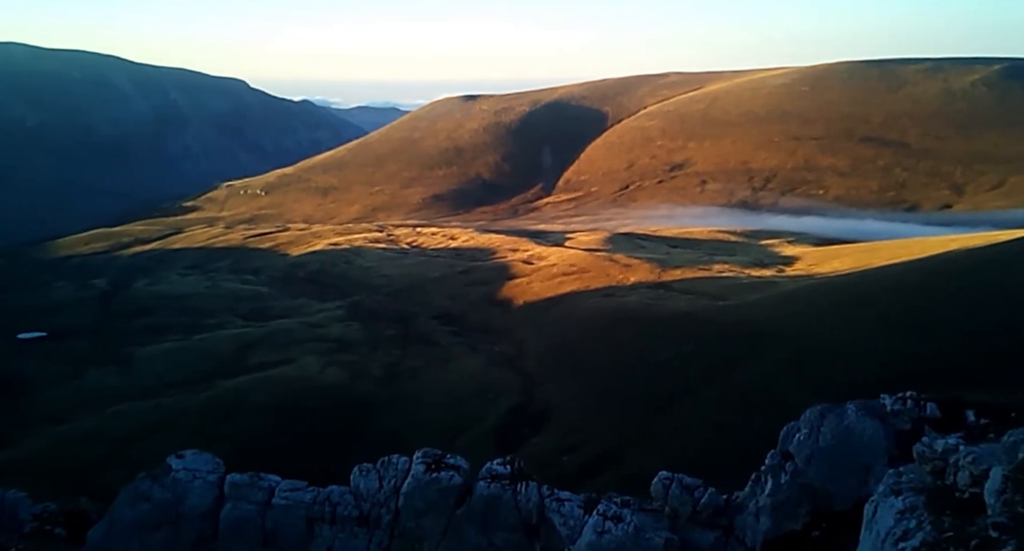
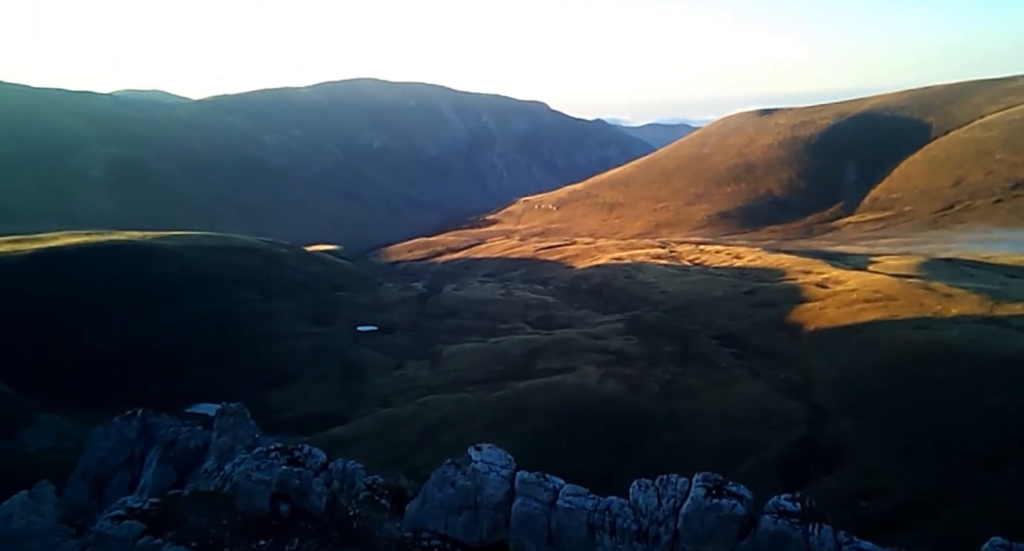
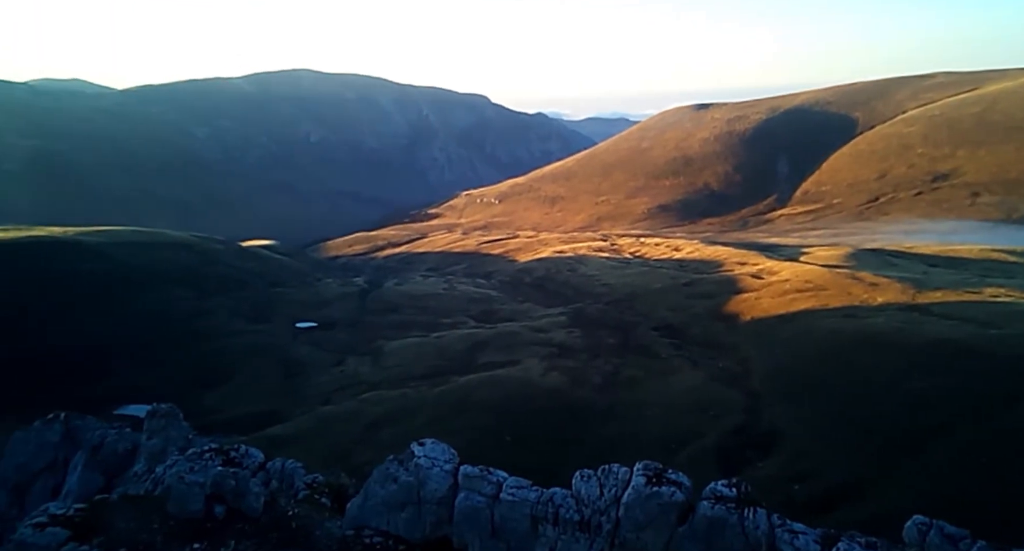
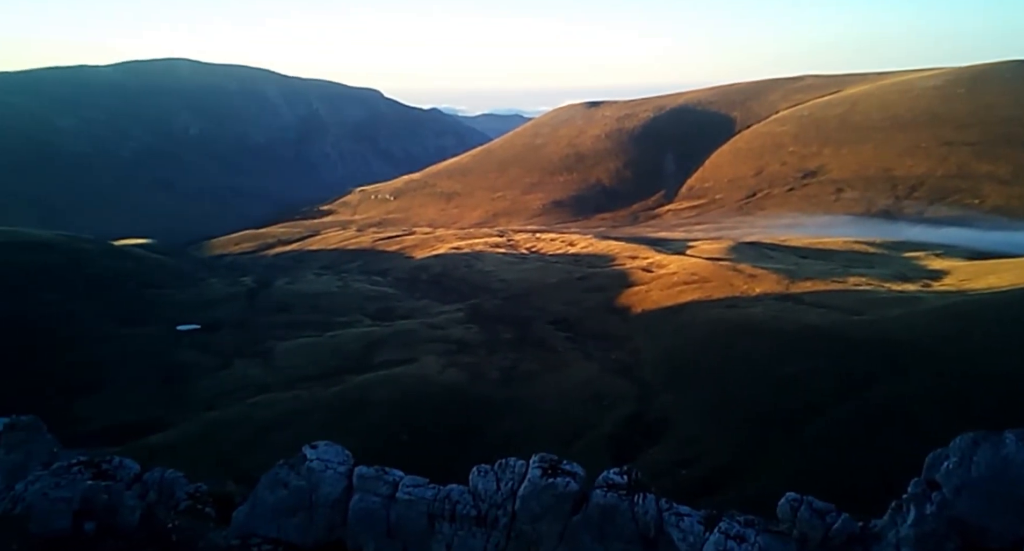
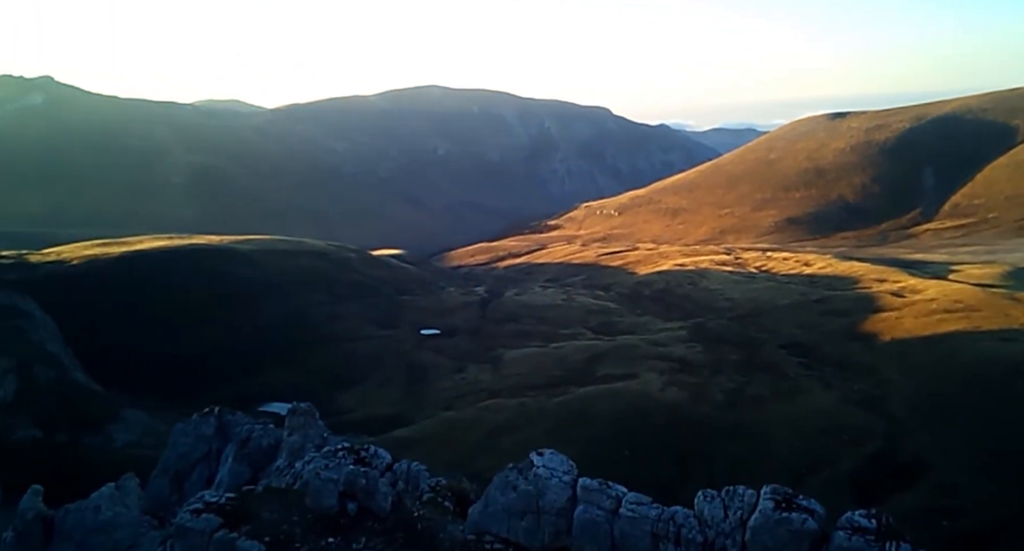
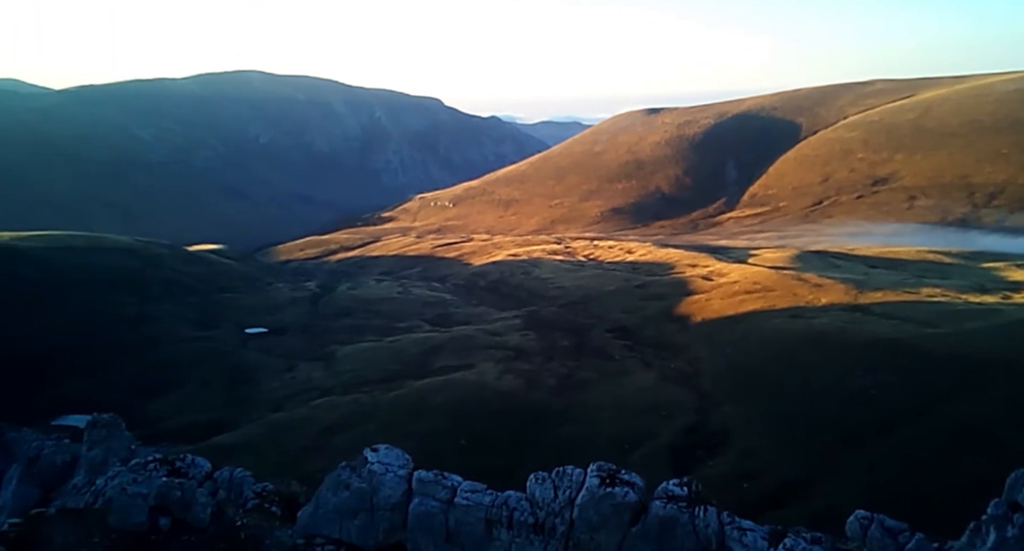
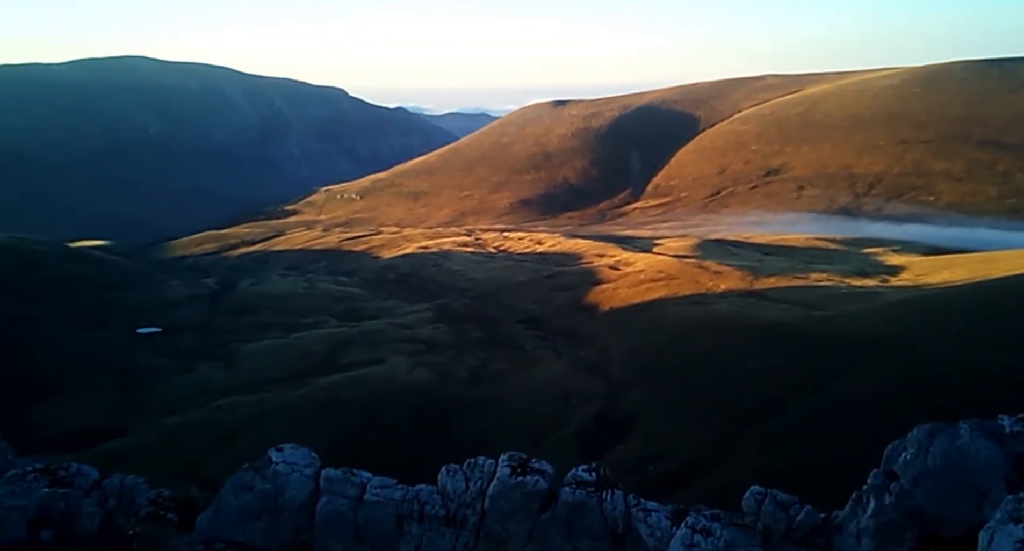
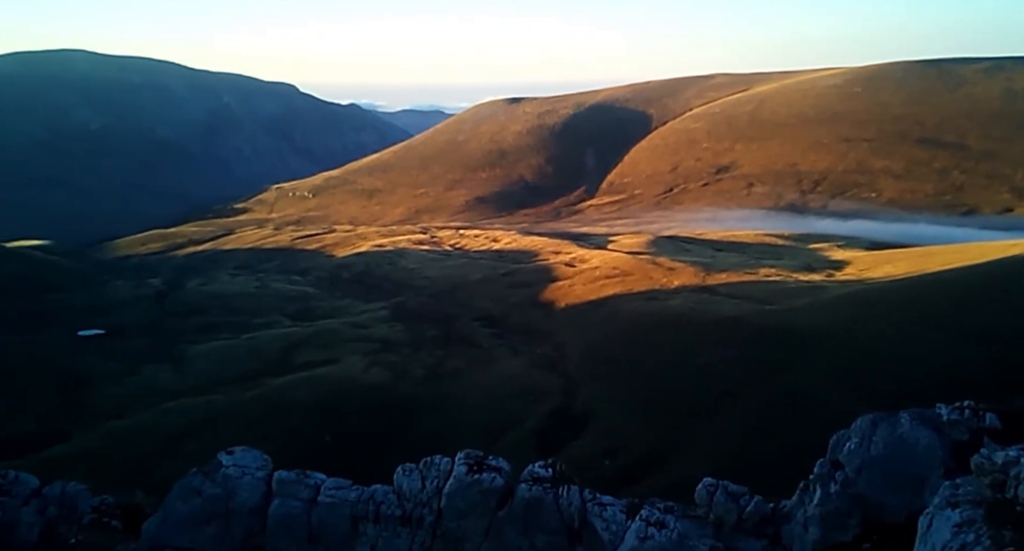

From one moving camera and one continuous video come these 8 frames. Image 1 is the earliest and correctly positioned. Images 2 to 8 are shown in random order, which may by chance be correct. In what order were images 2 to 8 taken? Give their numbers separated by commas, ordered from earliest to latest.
8, 7, 4, 6, 3, 2, 5
